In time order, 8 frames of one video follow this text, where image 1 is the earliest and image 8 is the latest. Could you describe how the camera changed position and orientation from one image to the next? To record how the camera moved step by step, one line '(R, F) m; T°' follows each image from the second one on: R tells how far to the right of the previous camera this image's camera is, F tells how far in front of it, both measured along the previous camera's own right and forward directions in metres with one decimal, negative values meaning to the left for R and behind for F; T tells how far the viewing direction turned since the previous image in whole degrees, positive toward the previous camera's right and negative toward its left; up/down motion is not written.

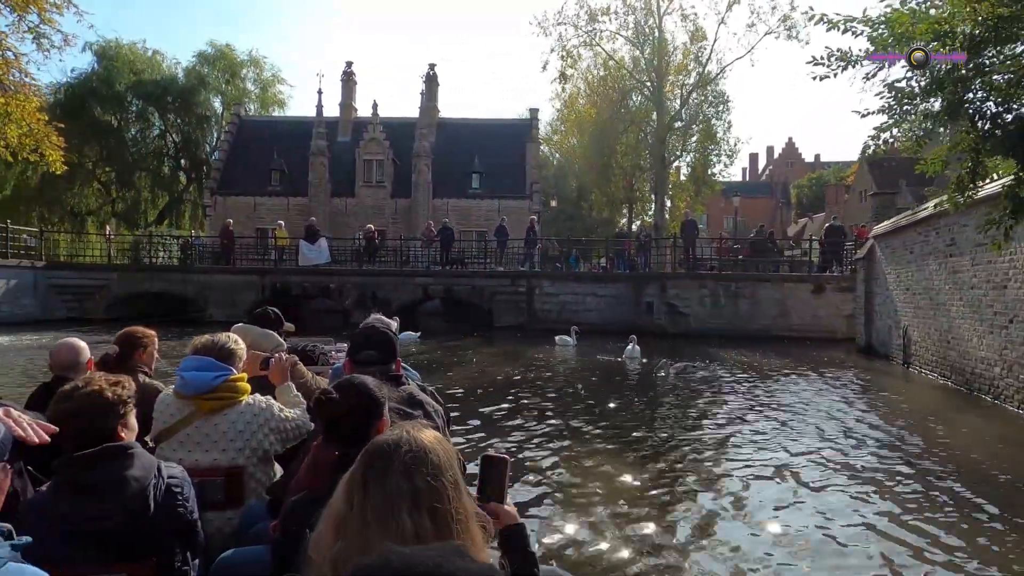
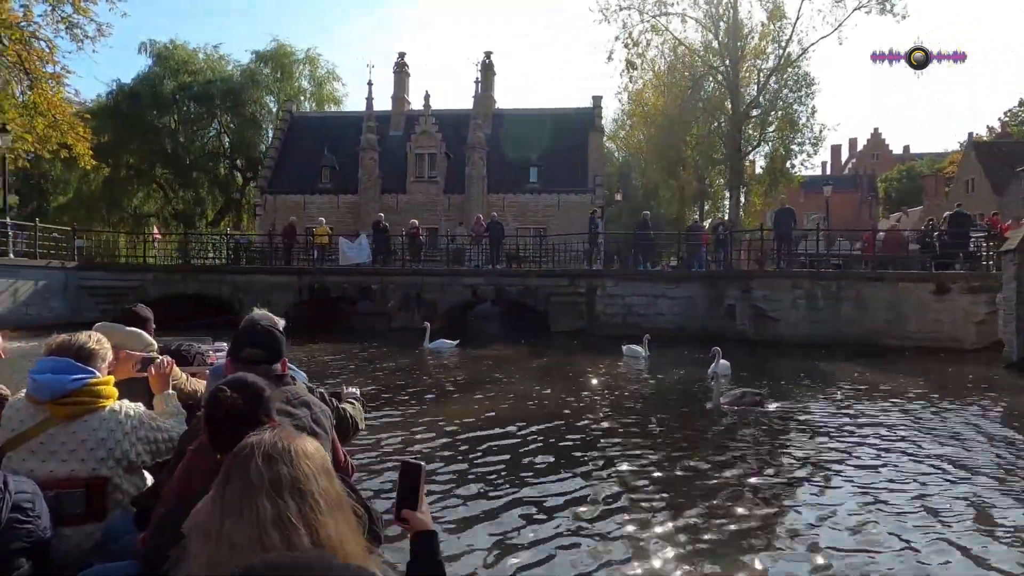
(+0.2, +2.6) m; -6°
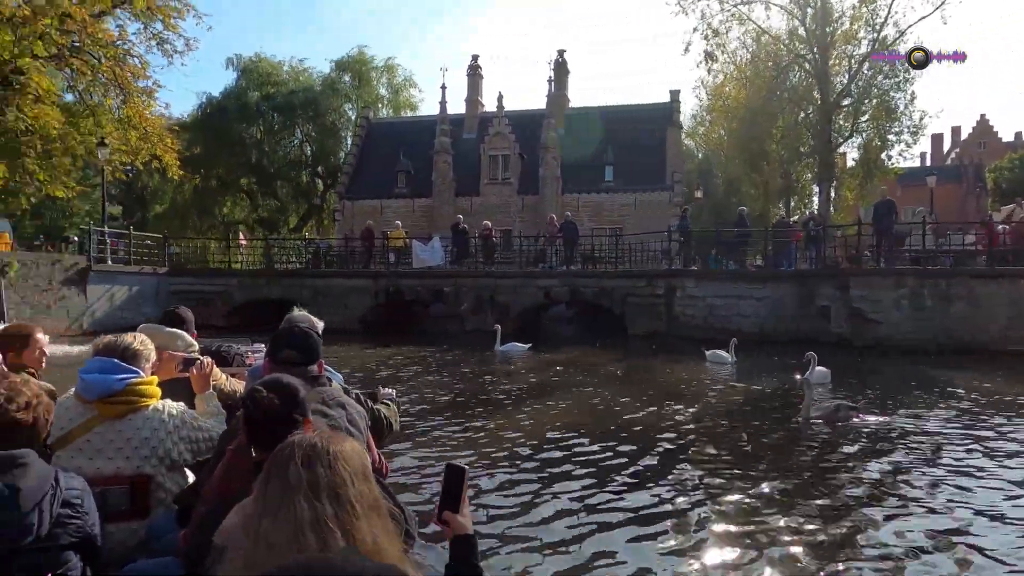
(+0.1, +0.5) m; -7°
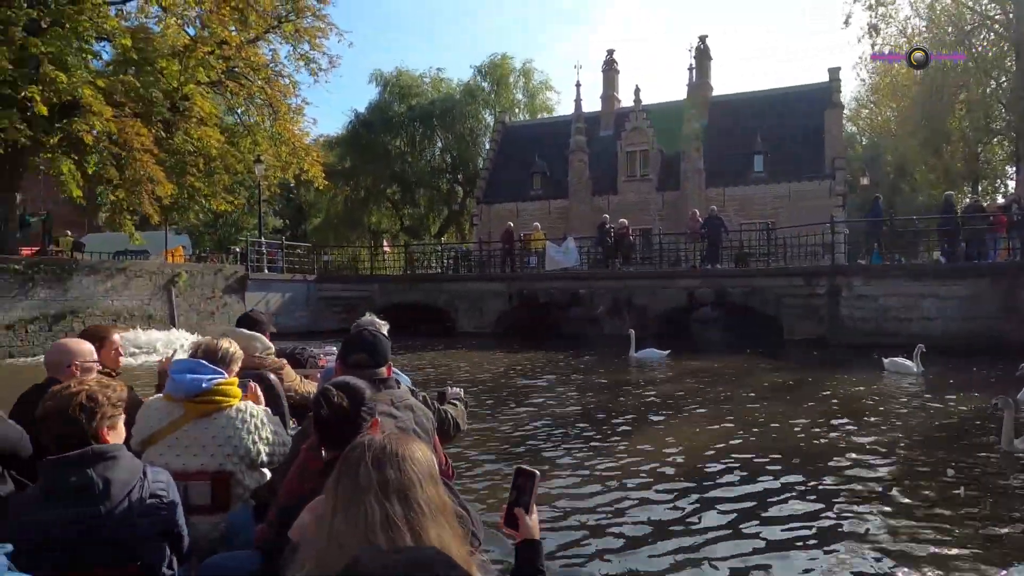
(+0.1, +0.9) m; -12°
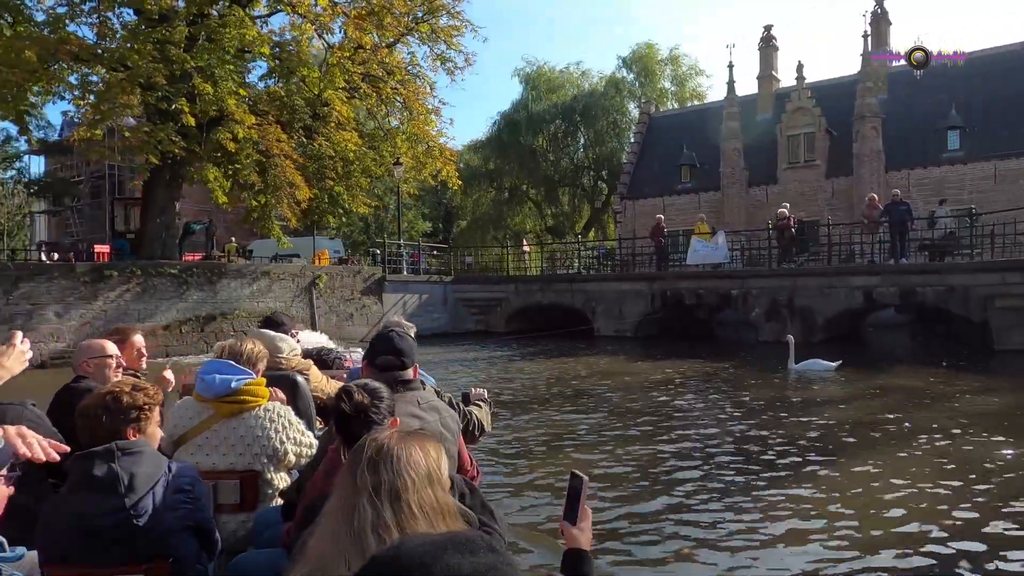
(+0.3, +1.3) m; -13°
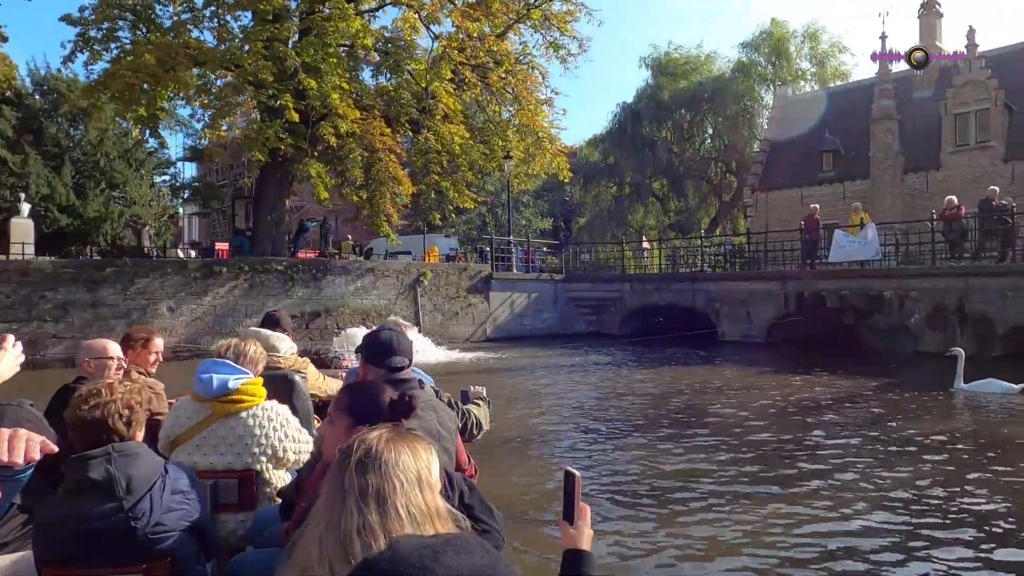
(+0.3, +1.2) m; -11°
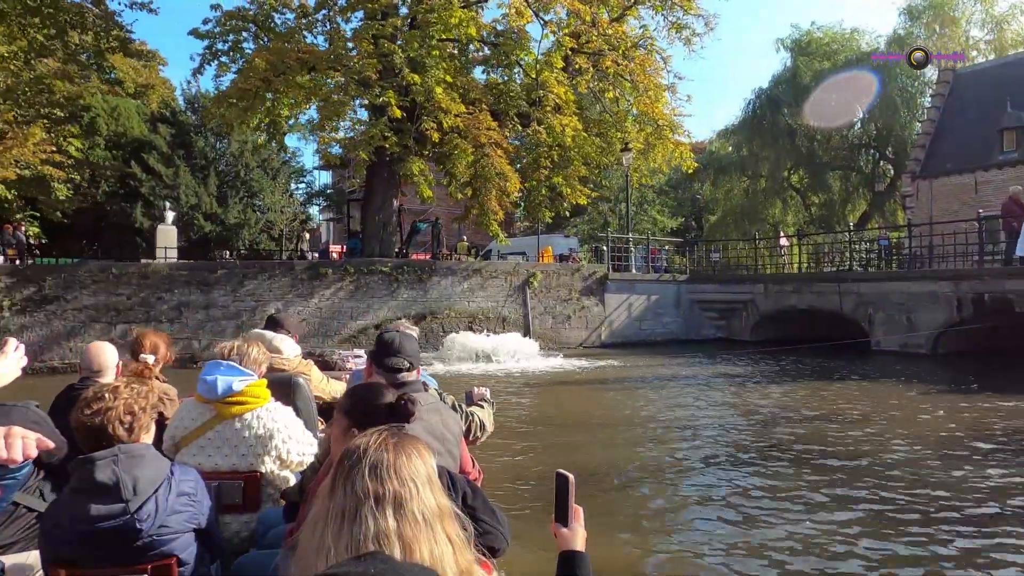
(+0.3, +1.2) m; -11°
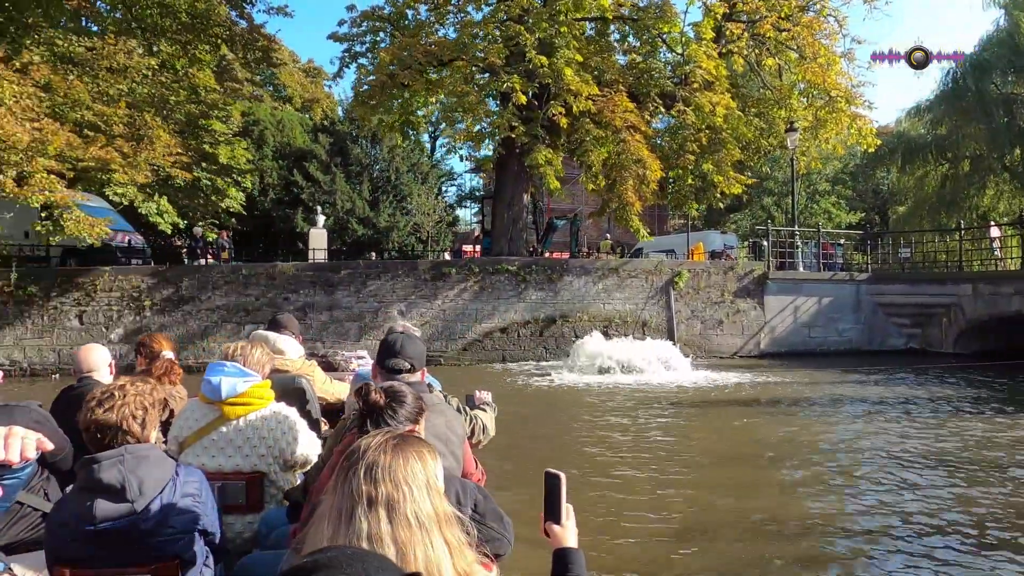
(+0.4, +1.4) m; -13°
